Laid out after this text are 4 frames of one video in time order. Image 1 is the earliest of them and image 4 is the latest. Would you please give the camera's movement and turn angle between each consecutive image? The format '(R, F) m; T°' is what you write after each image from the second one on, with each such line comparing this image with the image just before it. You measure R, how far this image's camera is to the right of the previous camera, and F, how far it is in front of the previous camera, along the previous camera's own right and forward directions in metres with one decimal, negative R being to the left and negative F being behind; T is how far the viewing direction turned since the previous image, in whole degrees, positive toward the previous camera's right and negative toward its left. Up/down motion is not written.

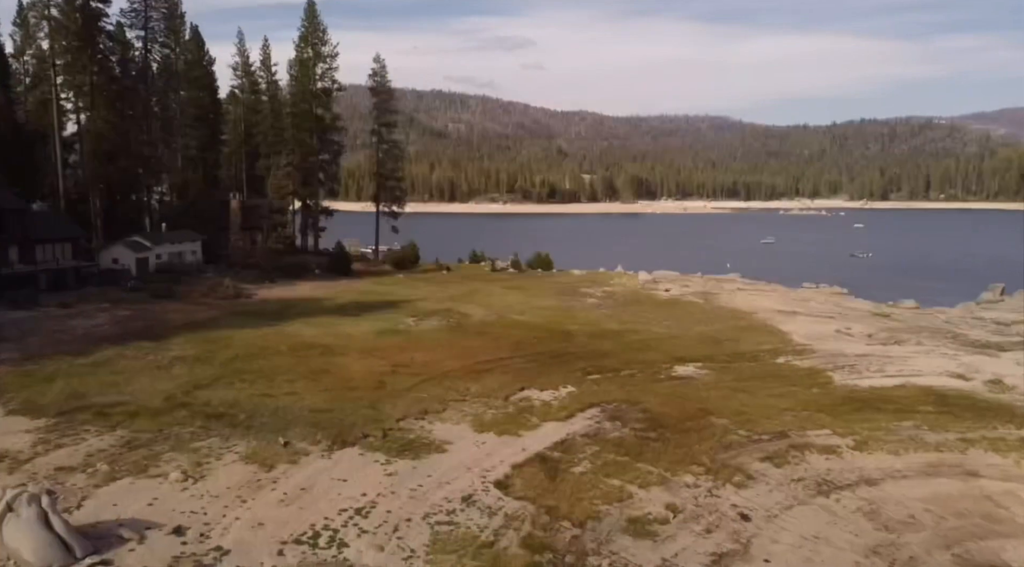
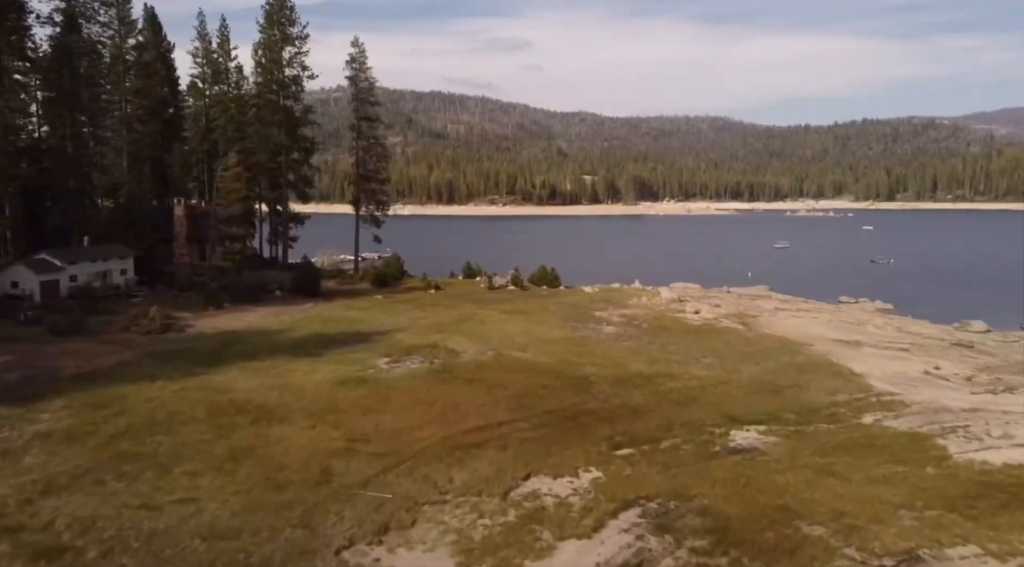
(0.0, +7.1) m; 0°
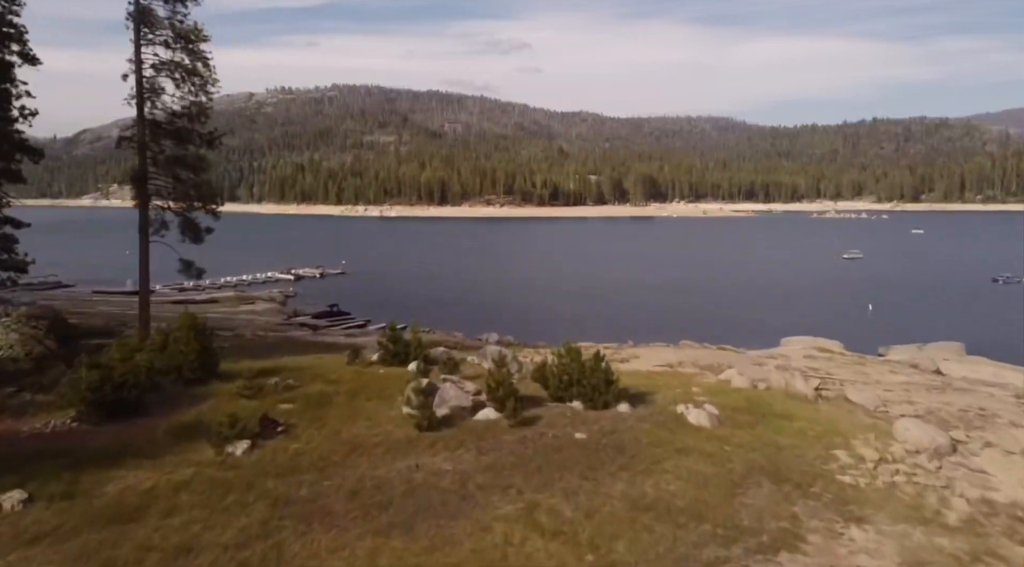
(+0.4, +26.4) m; 0°
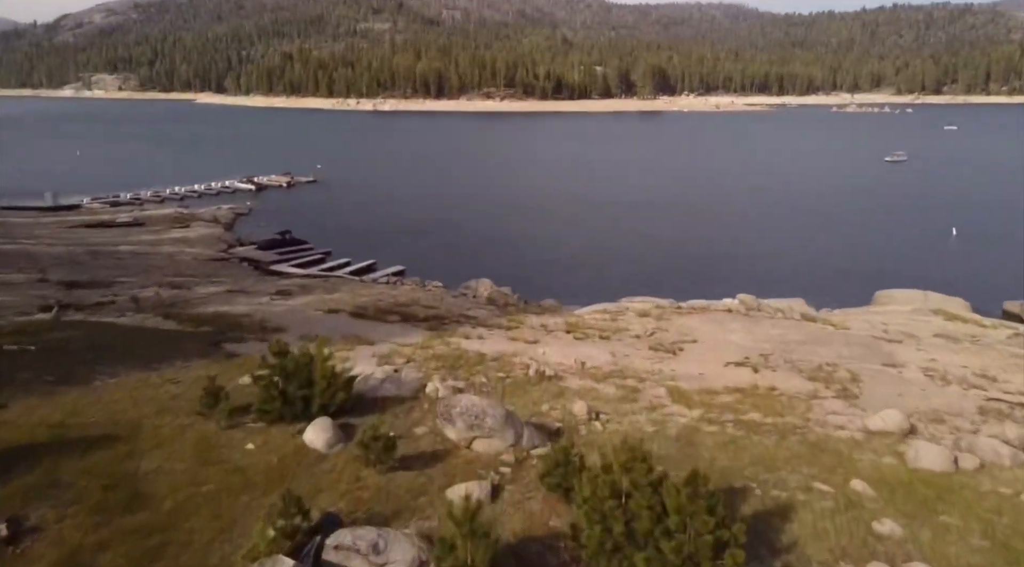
(+0.1, +9.4) m; 0°
